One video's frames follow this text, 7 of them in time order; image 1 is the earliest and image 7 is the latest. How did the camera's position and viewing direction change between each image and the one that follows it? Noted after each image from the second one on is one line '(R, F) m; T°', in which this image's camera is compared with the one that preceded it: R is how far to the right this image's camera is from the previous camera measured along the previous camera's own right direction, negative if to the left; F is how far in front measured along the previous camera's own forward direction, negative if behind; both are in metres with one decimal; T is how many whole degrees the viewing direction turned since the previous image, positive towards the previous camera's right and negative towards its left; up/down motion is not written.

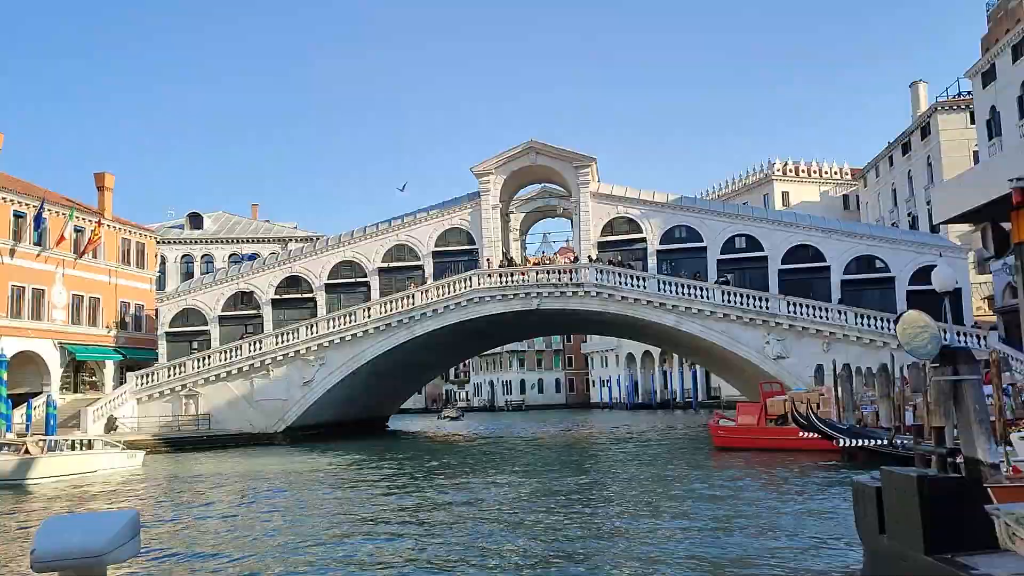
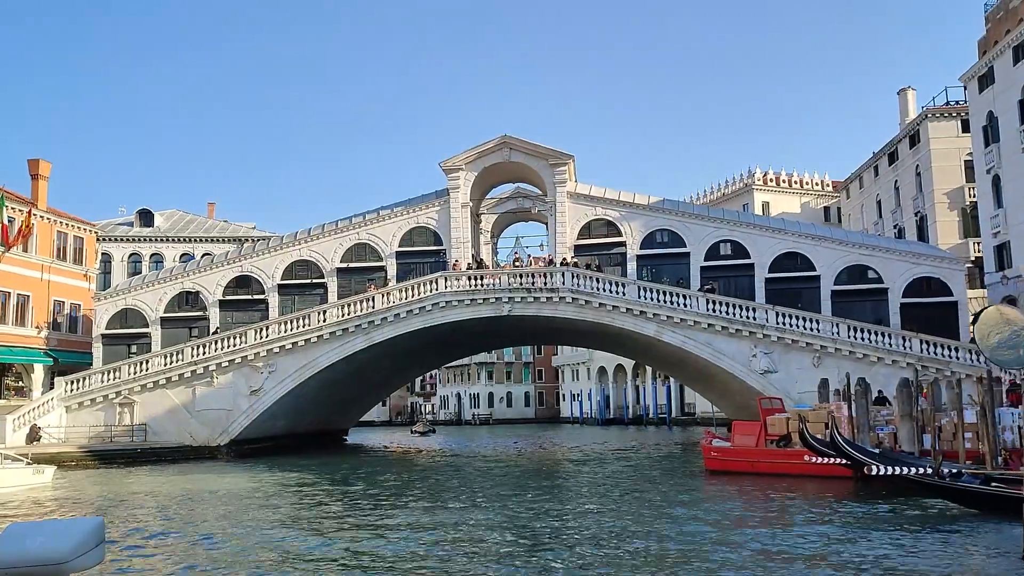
(+0.1, +3.1) m; +2°
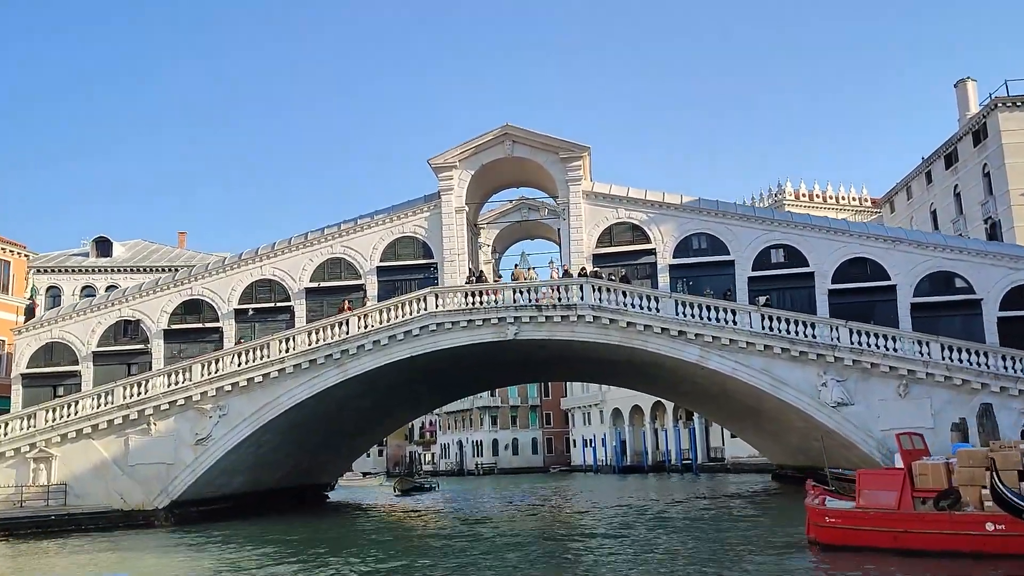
(-0.1, +7.2) m; 0°
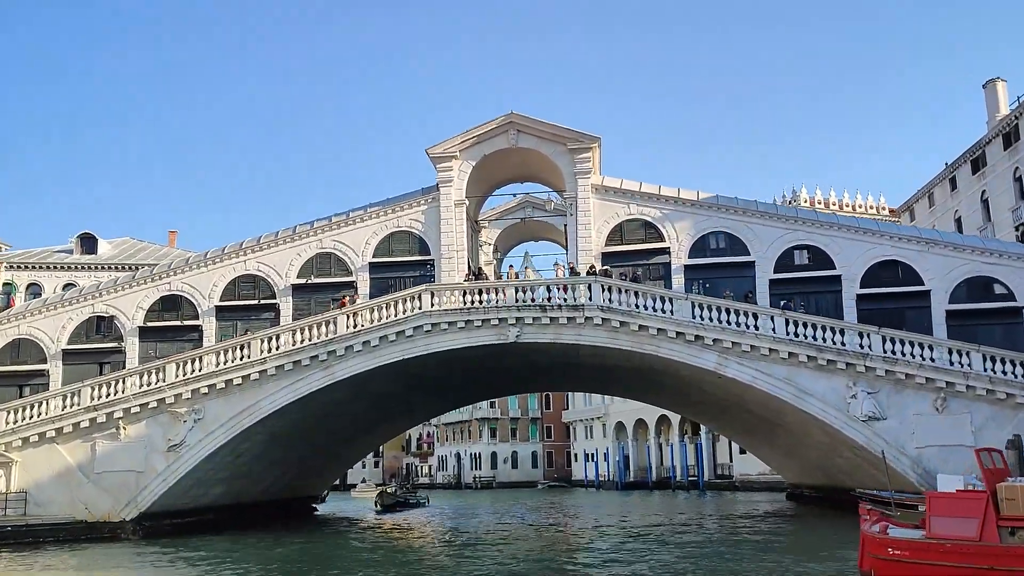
(0.0, +2.4) m; 0°
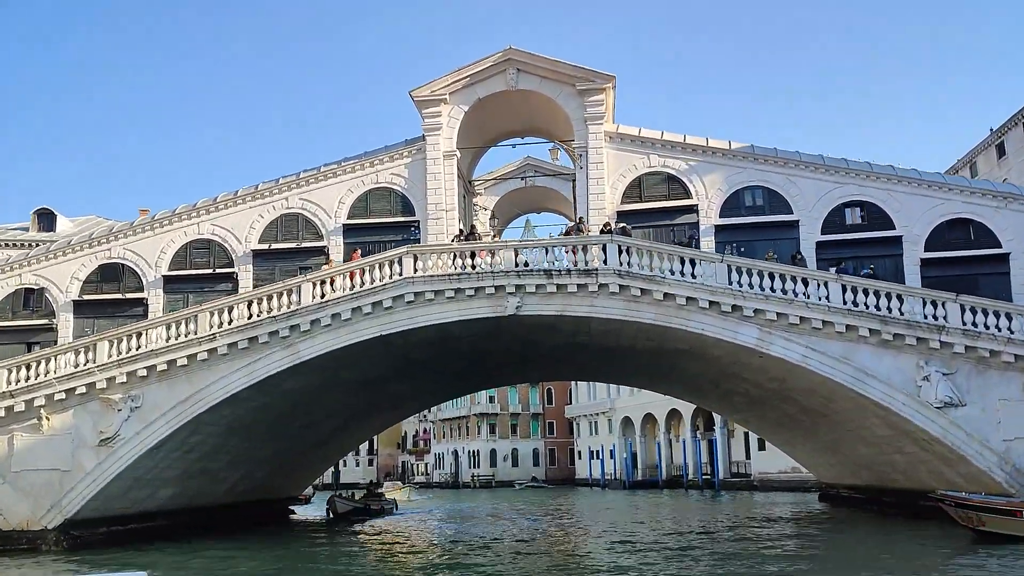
(0.0, +4.7) m; 0°
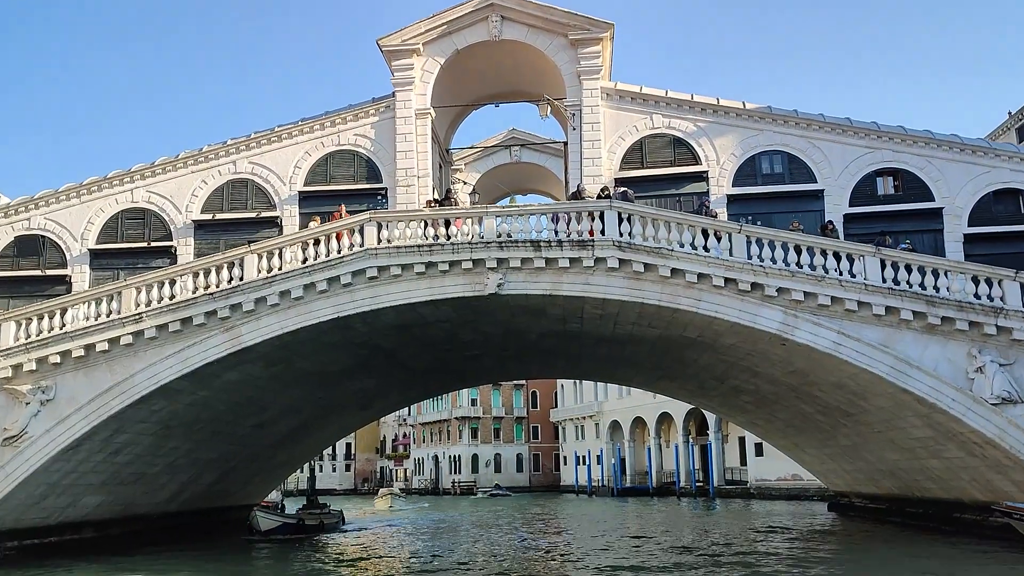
(+0.1, +3.4) m; +1°
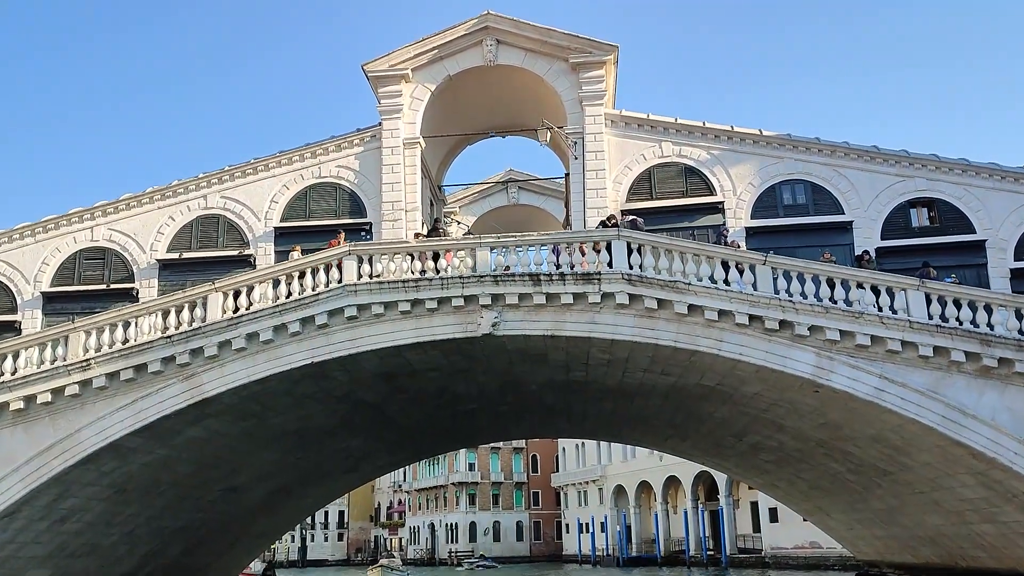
(+0.1, +2.2) m; 0°
